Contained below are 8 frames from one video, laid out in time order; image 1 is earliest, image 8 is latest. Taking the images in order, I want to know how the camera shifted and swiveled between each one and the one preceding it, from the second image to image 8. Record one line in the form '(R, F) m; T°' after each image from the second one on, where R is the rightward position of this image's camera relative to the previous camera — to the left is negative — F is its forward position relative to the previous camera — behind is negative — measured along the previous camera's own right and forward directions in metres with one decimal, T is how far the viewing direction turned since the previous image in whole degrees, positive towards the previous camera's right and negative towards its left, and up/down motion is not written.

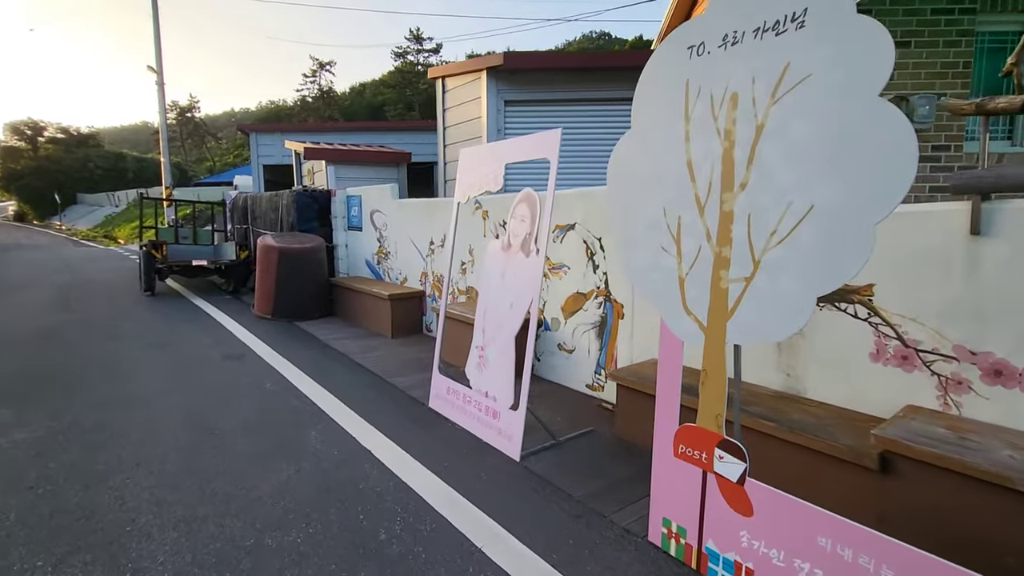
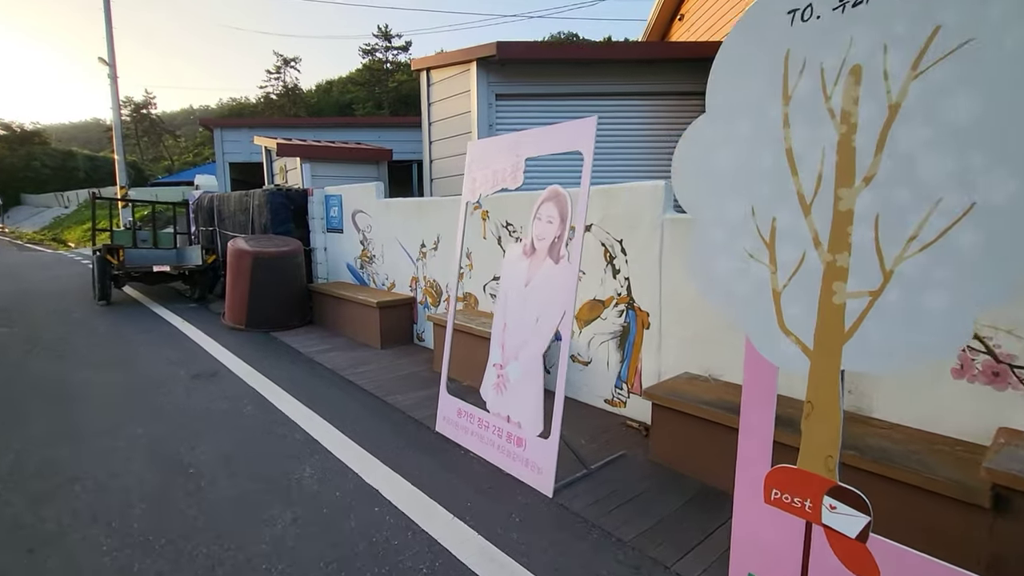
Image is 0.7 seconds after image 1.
(-0.3, +0.4) m; +3°
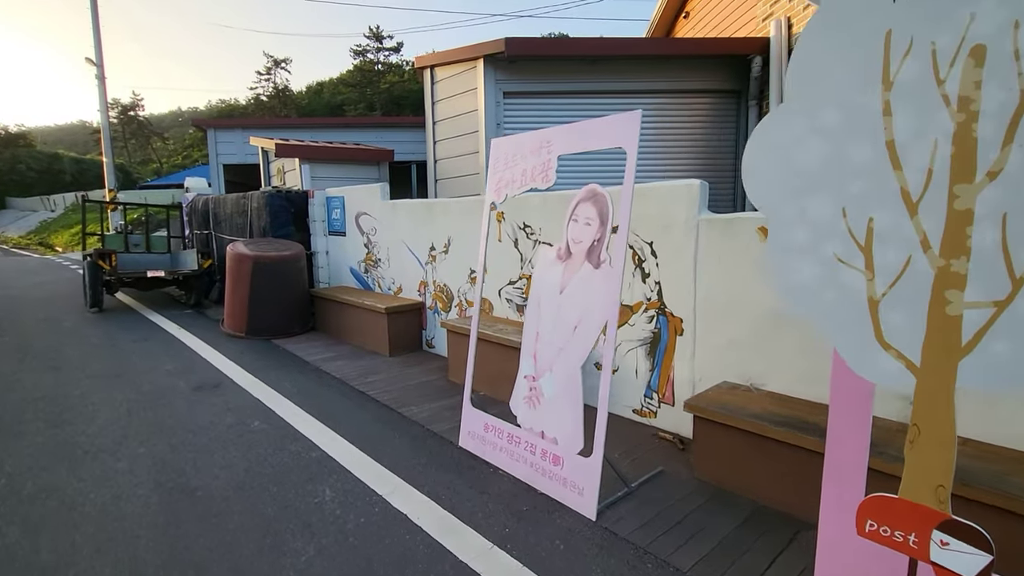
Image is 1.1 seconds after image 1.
(-0.2, +0.2) m; +1°
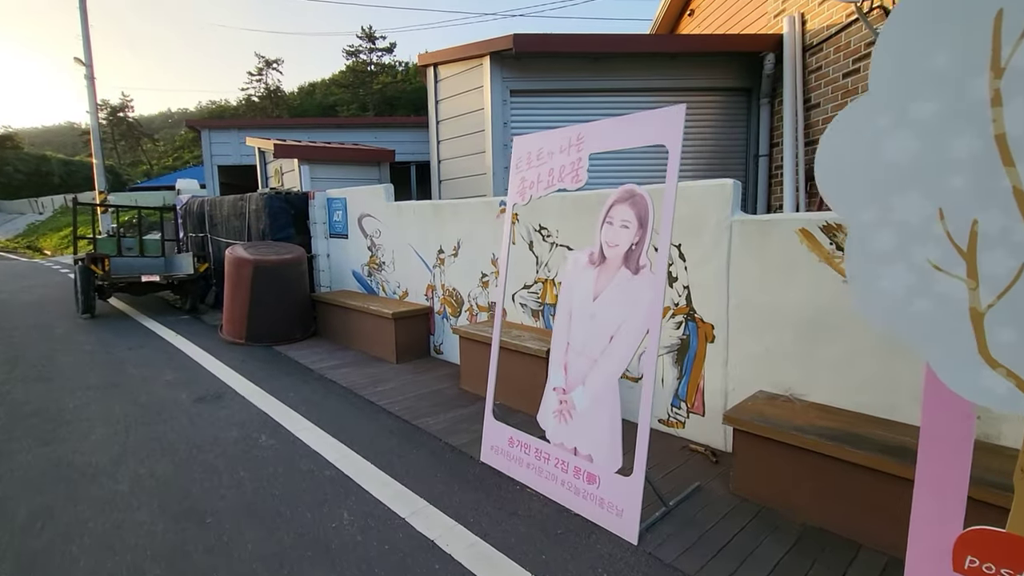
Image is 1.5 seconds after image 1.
(-0.2, +0.2) m; +1°
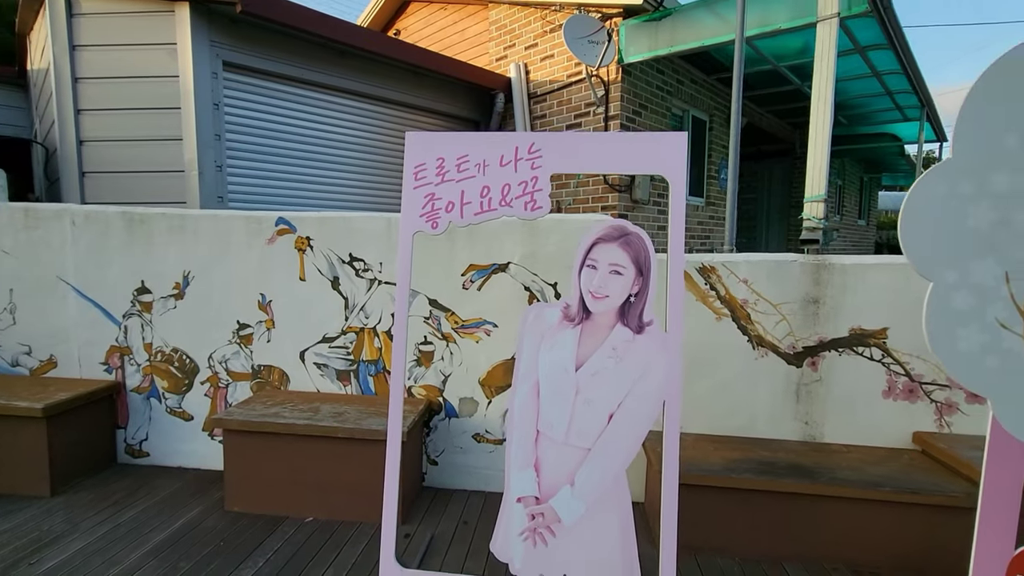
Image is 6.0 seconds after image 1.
(-1.0, +1.2) m; +41°
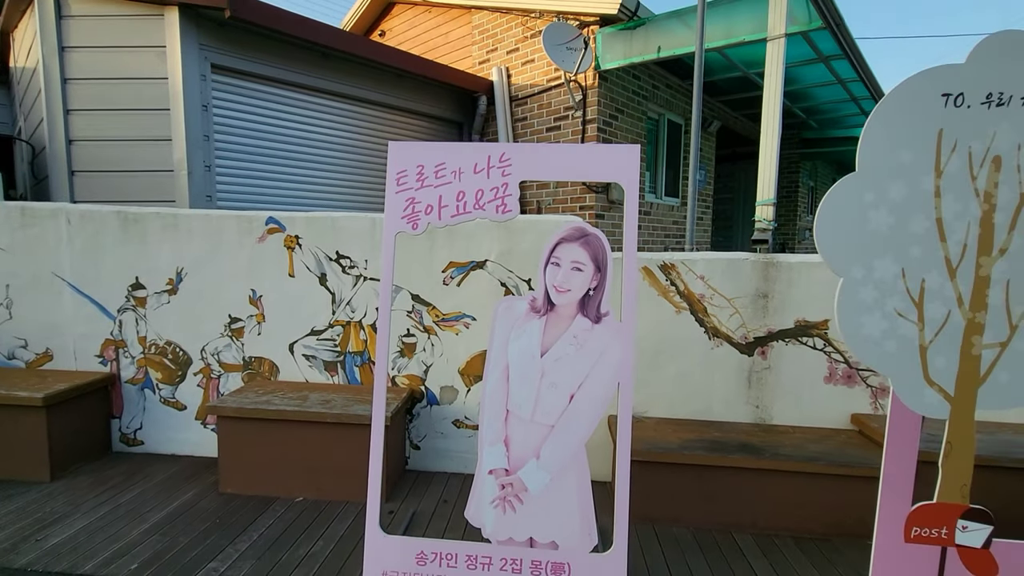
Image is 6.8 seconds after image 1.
(+0.1, -0.2) m; +2°
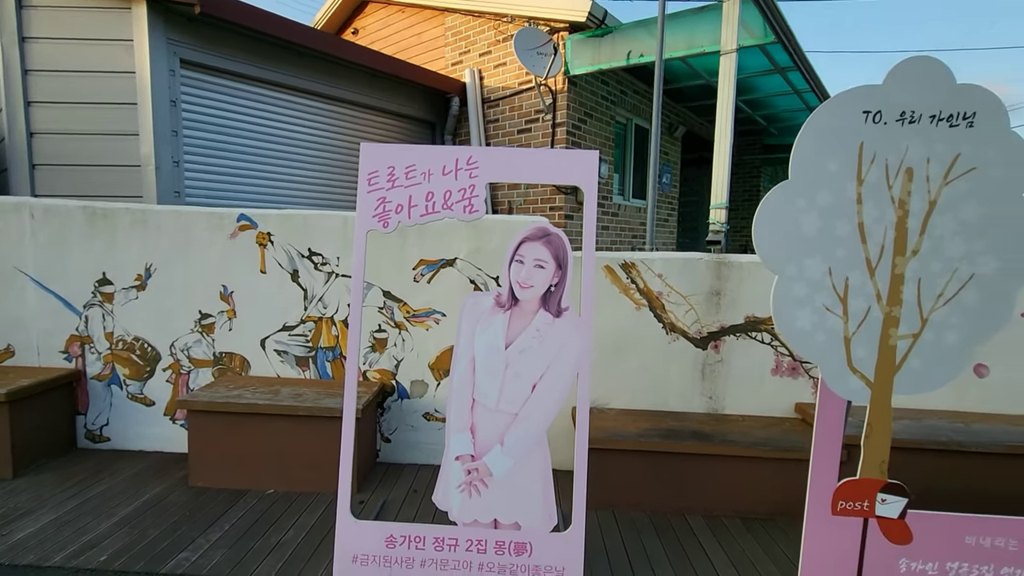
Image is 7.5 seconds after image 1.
(0.0, -0.1) m; +3°
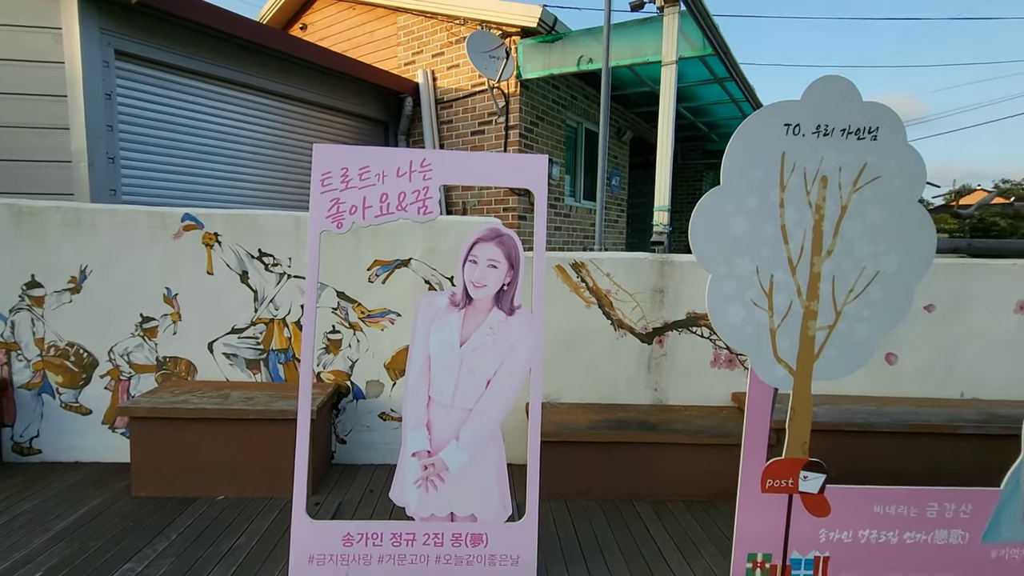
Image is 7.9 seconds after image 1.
(0.0, -0.1) m; +5°
